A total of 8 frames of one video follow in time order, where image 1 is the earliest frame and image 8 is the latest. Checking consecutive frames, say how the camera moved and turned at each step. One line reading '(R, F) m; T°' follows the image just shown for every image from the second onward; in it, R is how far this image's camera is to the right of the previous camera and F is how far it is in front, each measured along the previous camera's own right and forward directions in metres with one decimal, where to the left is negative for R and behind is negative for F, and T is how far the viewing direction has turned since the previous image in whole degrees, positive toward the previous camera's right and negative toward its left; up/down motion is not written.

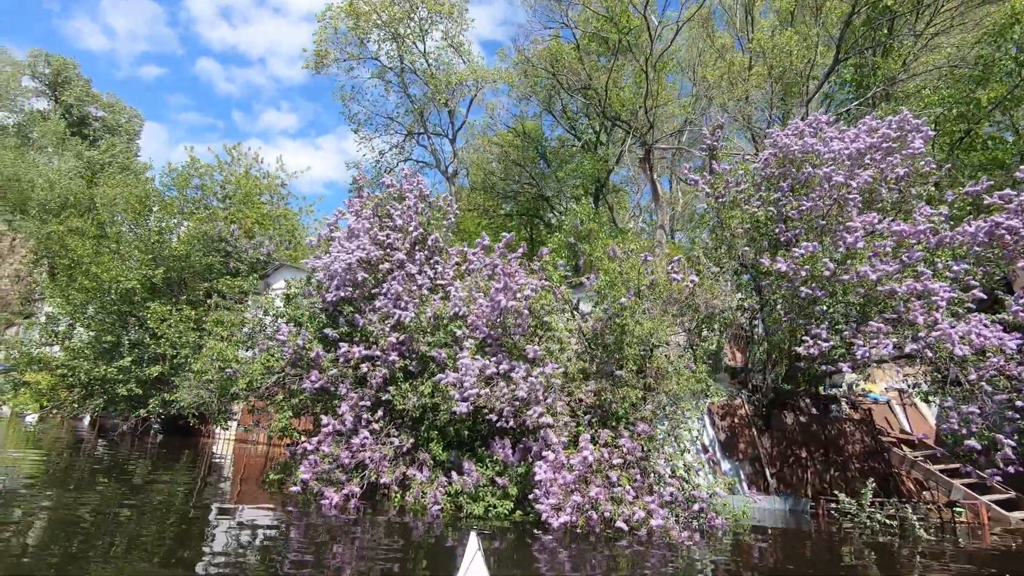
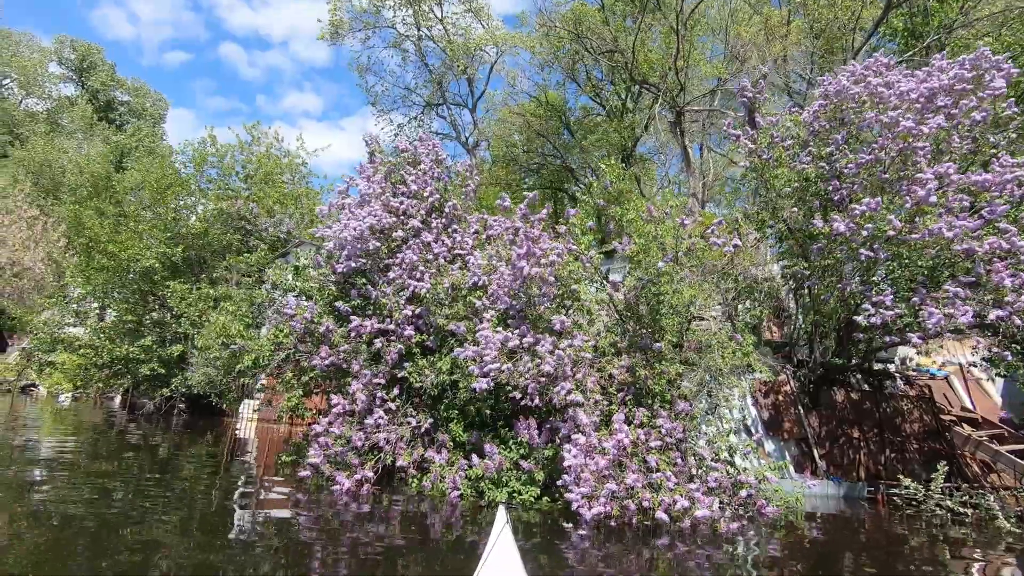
(0.0, +0.9) m; -3°
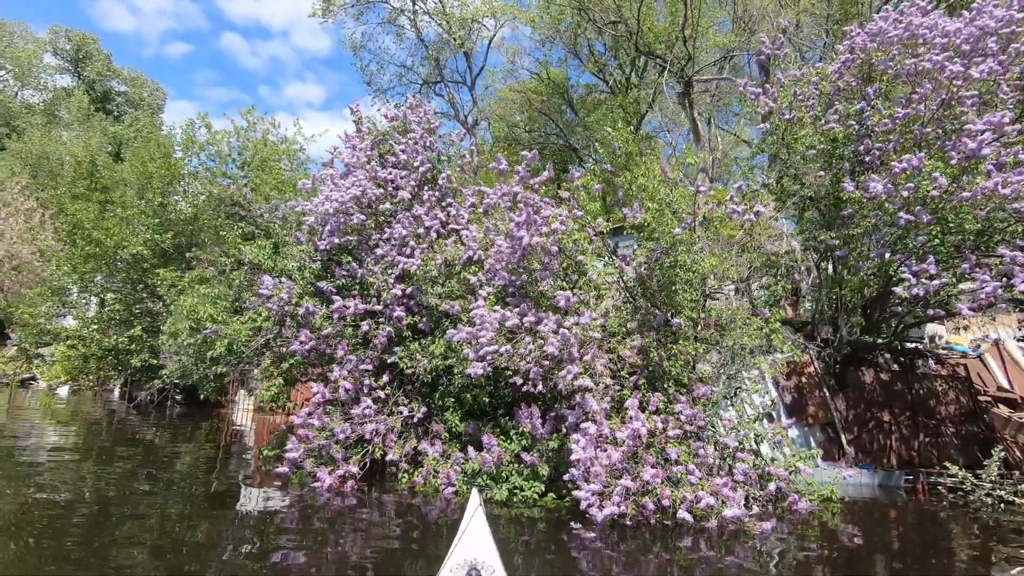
(+0.1, +0.9) m; -1°
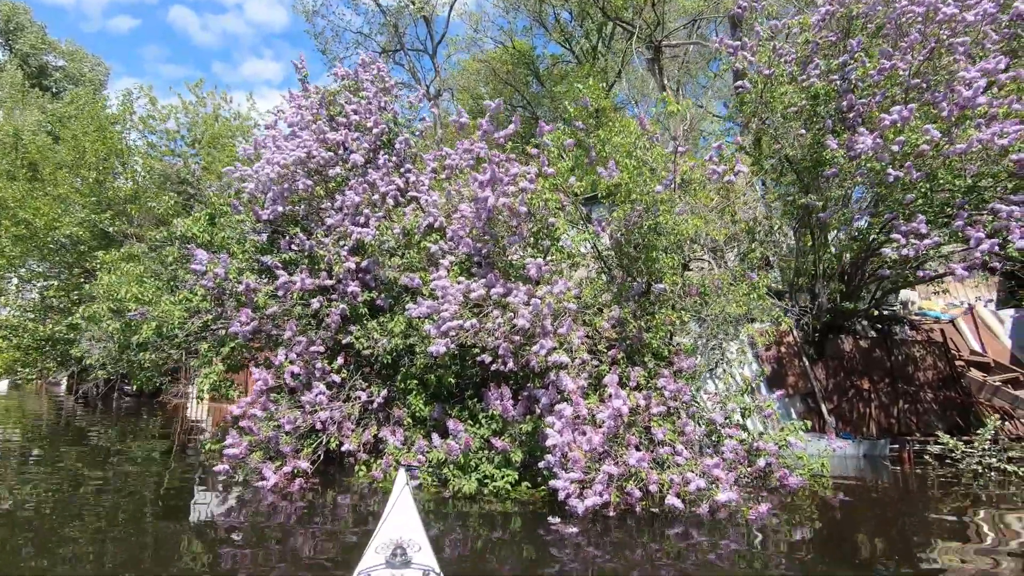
(+0.1, +0.8) m; +3°
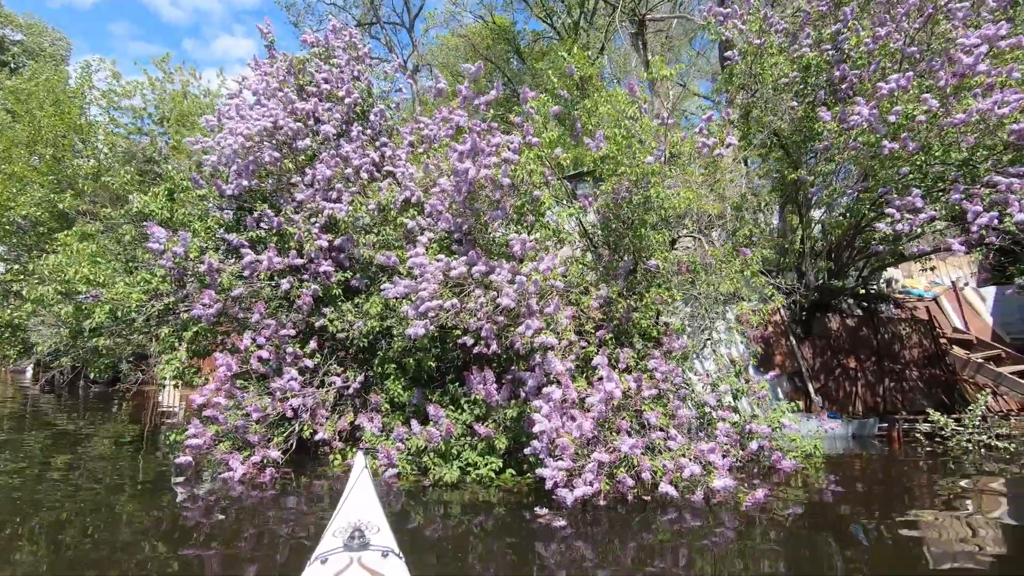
(0.0, +0.4) m; +2°
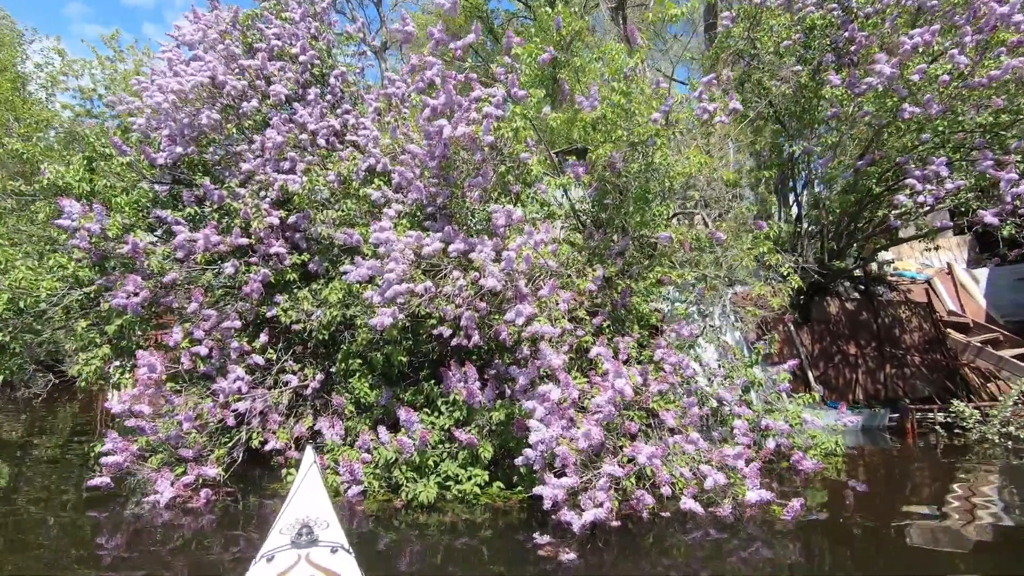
(-0.1, +0.9) m; +3°
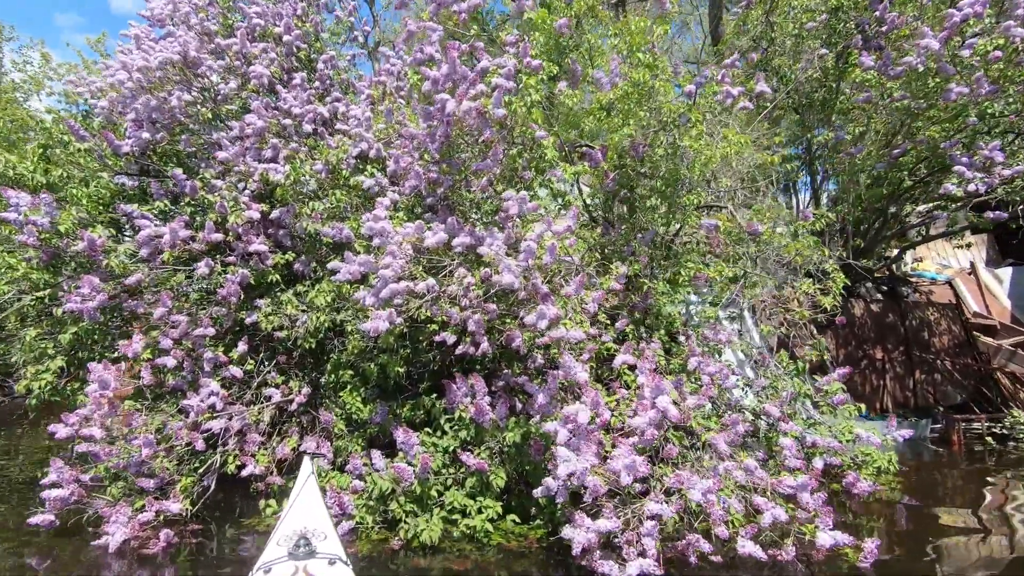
(-0.2, +0.7) m; +1°
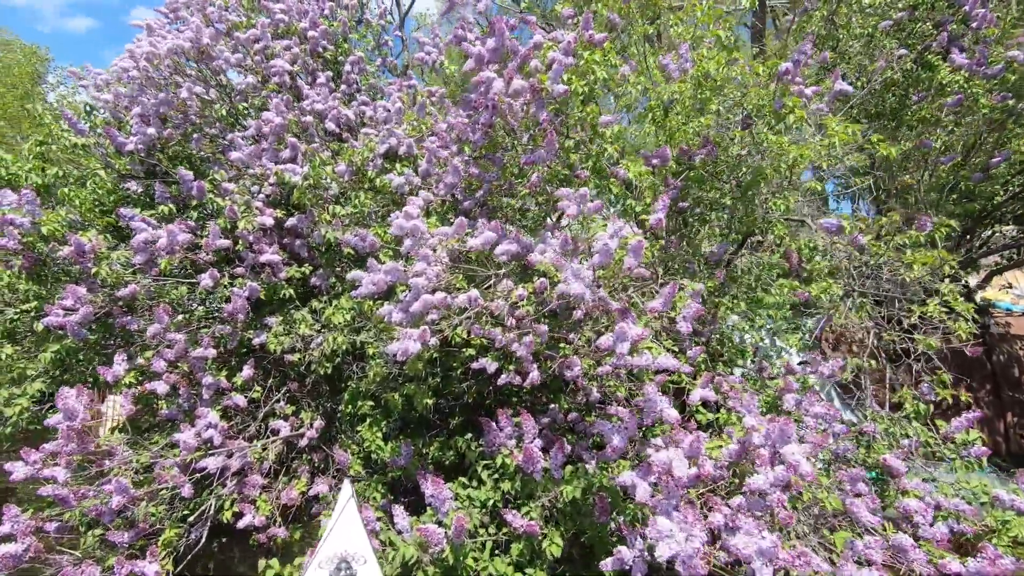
(-0.3, +0.8) m; -2°
